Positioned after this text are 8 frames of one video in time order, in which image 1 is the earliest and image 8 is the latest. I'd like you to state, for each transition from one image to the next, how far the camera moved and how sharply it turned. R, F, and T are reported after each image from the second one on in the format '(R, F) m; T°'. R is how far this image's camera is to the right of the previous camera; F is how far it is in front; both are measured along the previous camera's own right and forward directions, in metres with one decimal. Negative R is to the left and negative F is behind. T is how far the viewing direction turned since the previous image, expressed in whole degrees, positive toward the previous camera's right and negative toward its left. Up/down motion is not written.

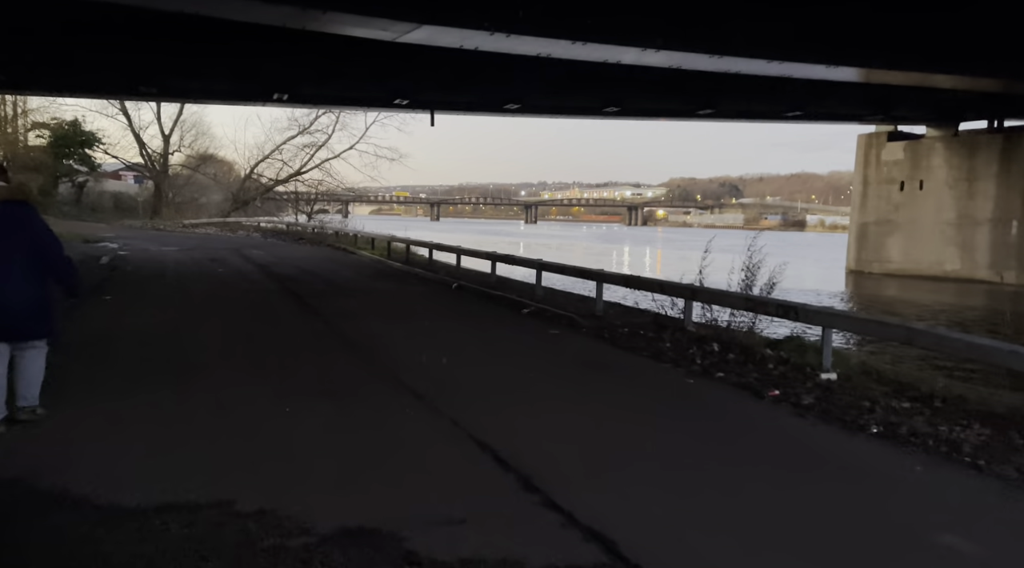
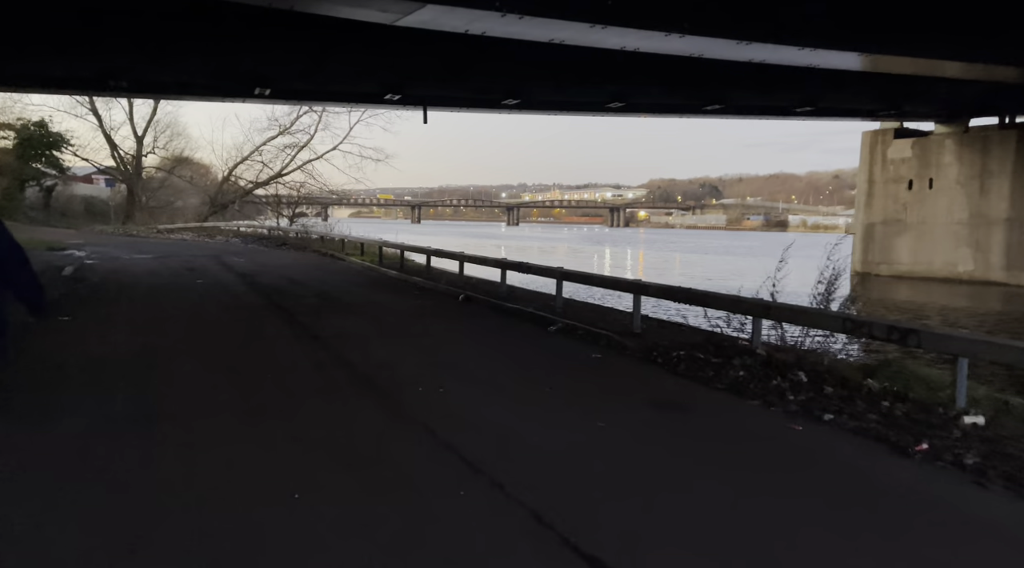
(-0.6, +1.6) m; +1°
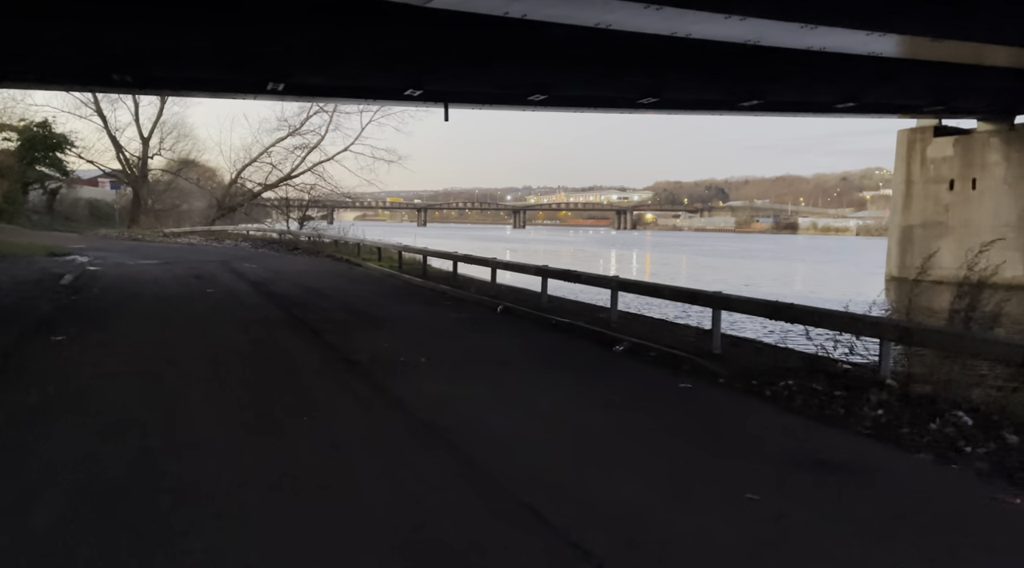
(-0.6, +1.4) m; 0°
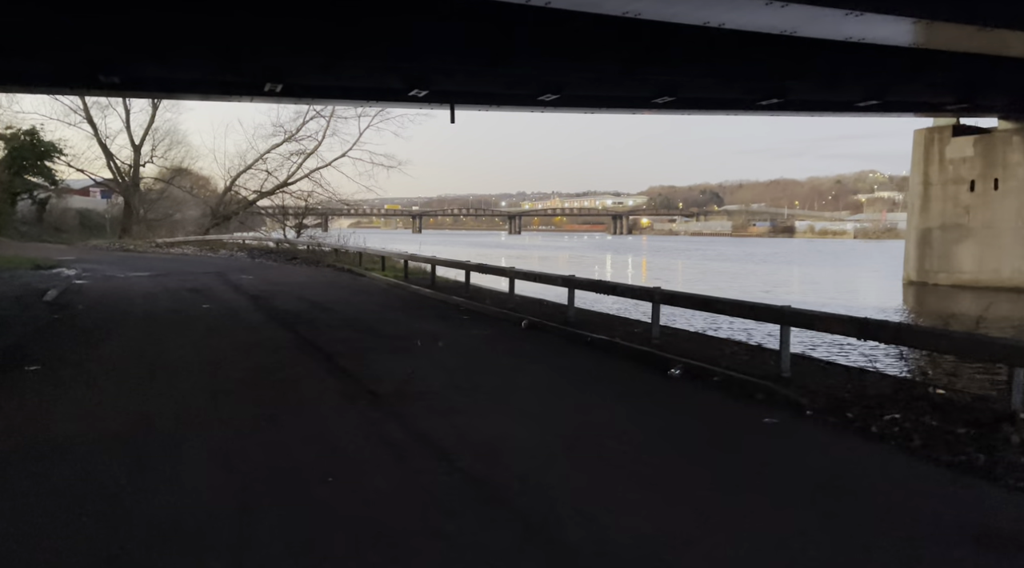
(-0.5, +1.1) m; 0°
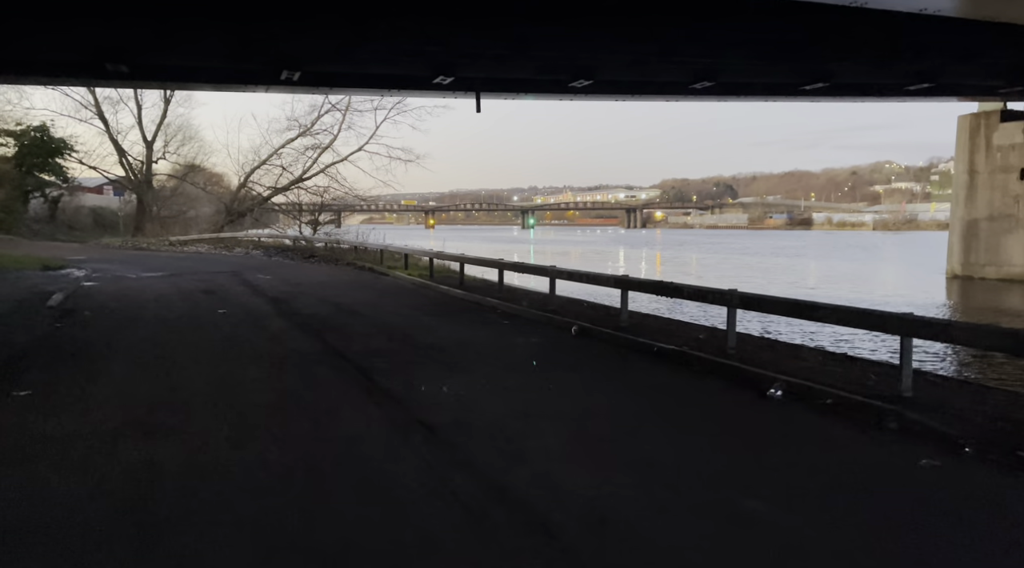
(-0.5, +1.2) m; -1°
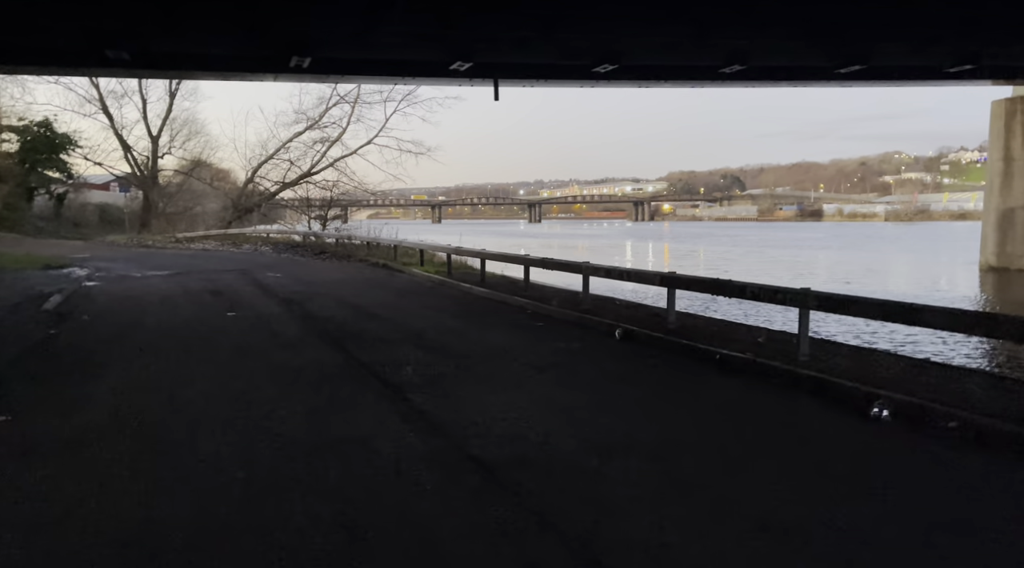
(-0.4, +1.0) m; 0°
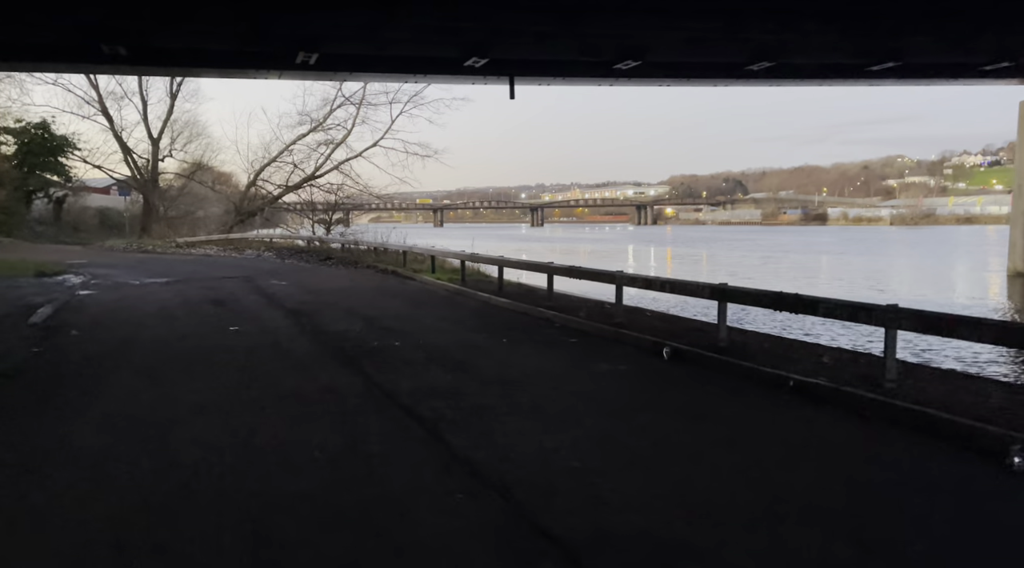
(-0.4, +1.0) m; 0°
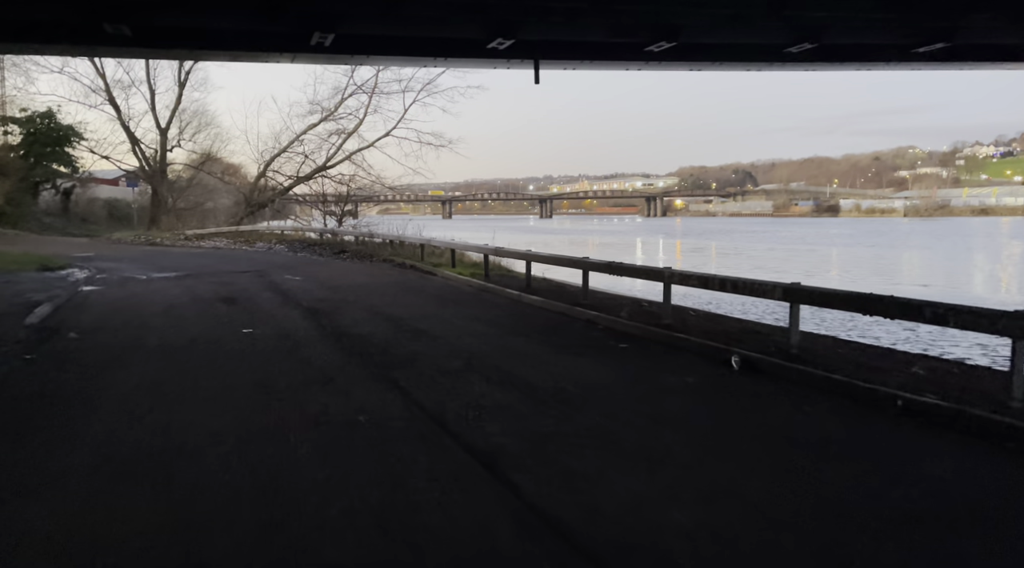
(-0.4, +1.0) m; -1°
